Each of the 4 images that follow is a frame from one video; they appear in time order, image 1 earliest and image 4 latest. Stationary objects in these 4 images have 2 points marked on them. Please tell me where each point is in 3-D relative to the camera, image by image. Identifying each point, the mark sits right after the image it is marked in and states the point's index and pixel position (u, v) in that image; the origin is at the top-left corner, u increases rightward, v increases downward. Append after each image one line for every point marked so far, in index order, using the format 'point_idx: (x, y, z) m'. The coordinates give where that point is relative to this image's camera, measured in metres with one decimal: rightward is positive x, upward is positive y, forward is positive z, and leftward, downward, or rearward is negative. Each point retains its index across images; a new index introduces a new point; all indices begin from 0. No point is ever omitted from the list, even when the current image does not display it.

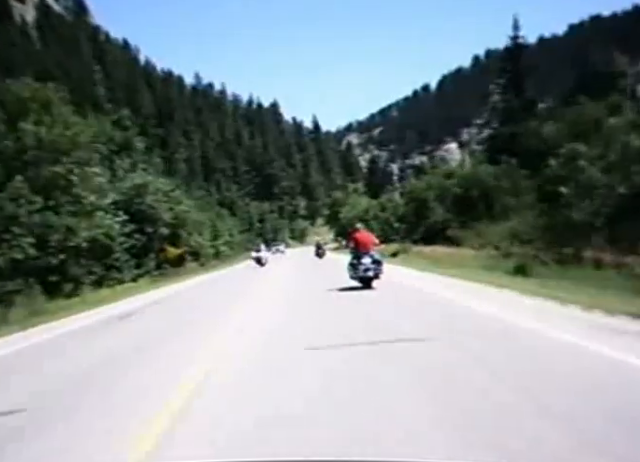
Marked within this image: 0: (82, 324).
0: (-8.7, -3.5, +17.3) m
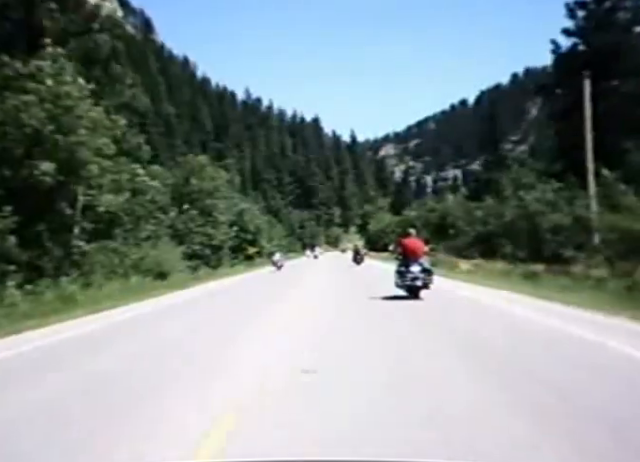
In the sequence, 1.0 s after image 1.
0: (-7.6, -3.3, +20.0) m
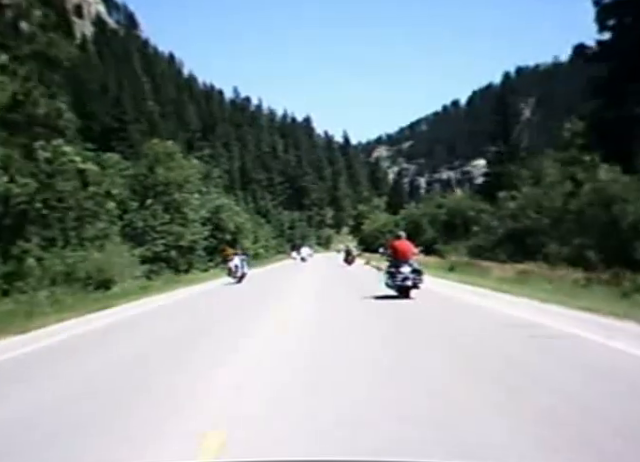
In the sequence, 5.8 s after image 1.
0: (-7.9, -3.5, +18.9) m
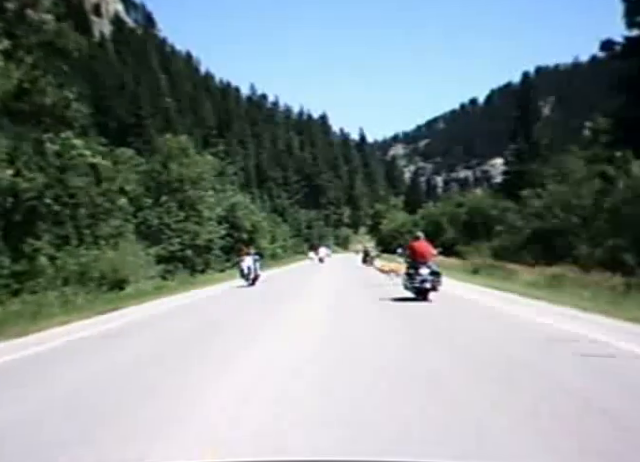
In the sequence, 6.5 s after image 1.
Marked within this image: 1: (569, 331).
0: (-7.3, -3.3, +19.1) m
1: (+7.3, -2.9, +14.6) m
